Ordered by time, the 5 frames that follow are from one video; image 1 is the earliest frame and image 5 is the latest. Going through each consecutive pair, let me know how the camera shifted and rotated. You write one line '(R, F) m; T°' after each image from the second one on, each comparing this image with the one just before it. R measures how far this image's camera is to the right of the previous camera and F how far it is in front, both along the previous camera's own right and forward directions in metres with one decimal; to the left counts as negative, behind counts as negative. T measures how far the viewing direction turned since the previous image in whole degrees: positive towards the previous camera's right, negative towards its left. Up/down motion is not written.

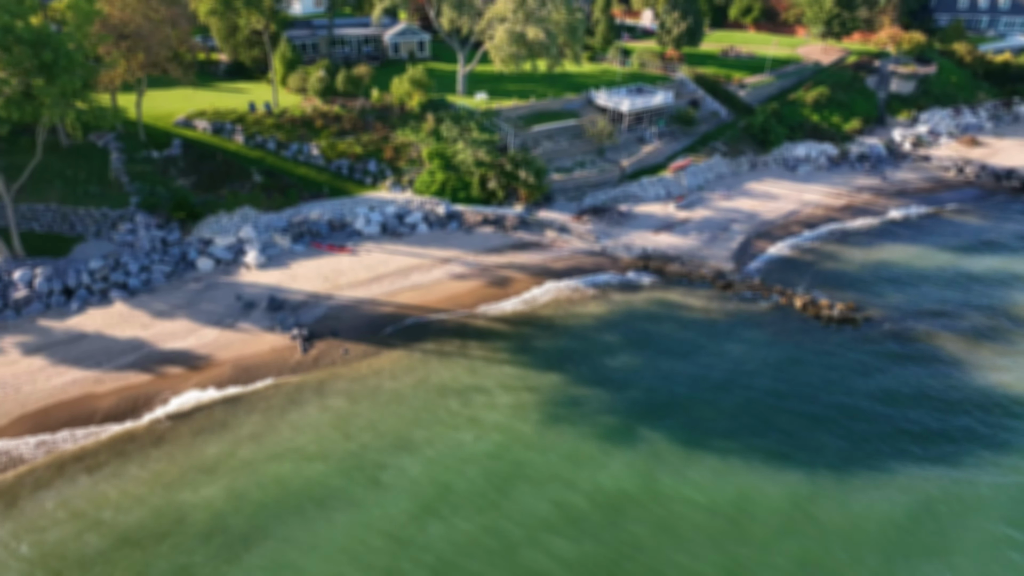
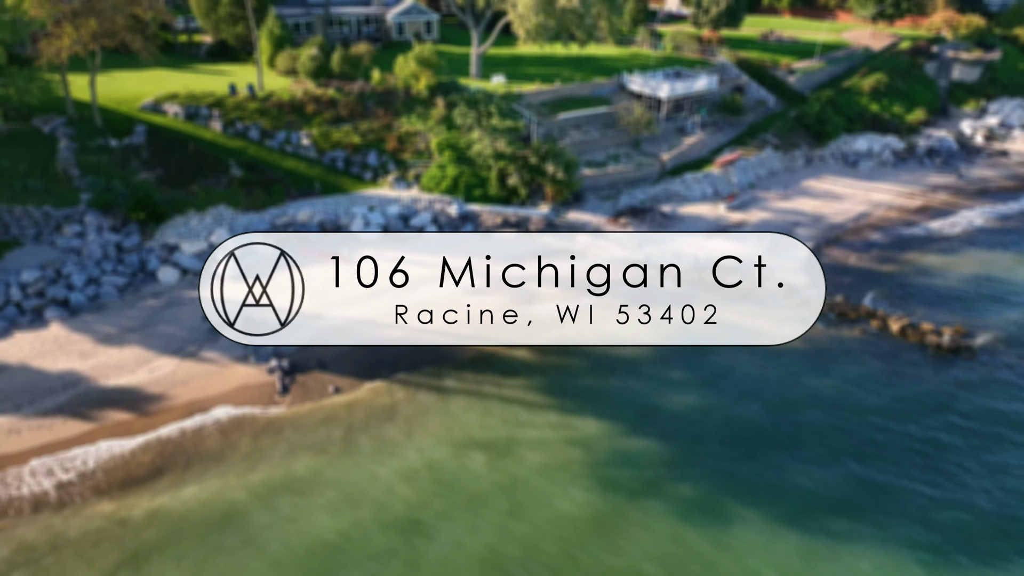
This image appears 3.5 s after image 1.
(-1.3, +6.4) m; 0°
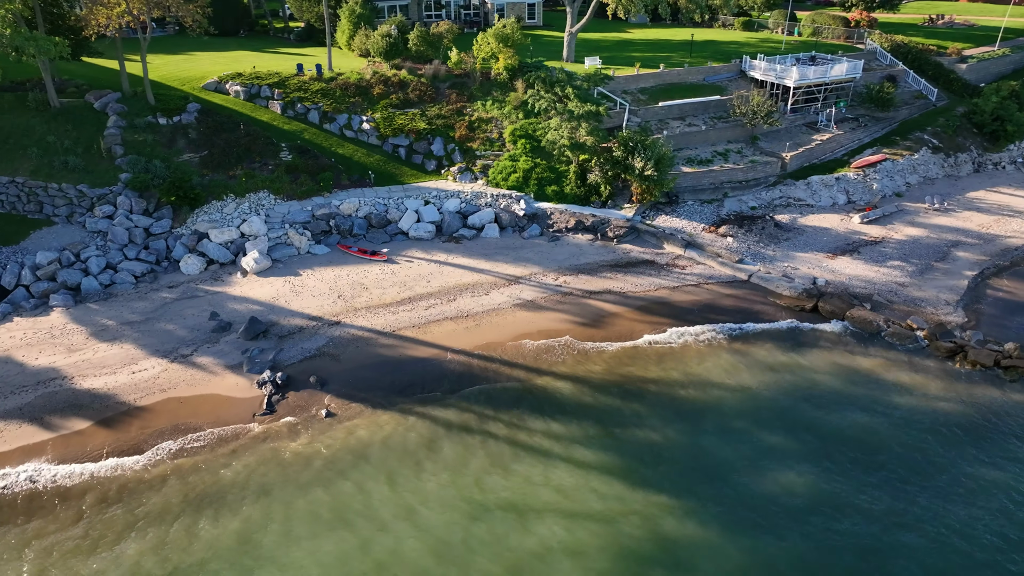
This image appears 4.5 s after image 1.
(+1.9, +5.6) m; -10°
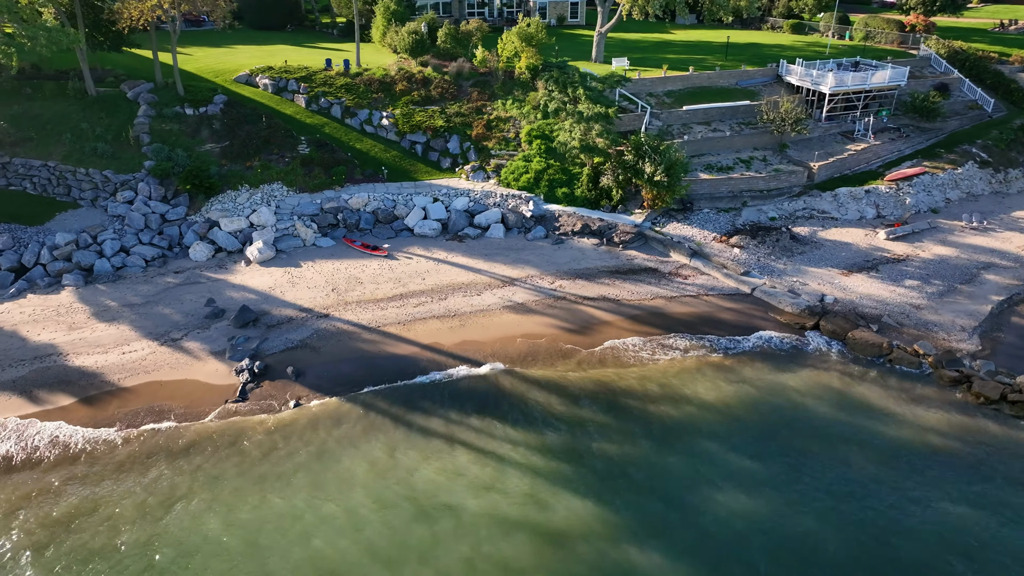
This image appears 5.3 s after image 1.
(+2.5, +0.4) m; -5°
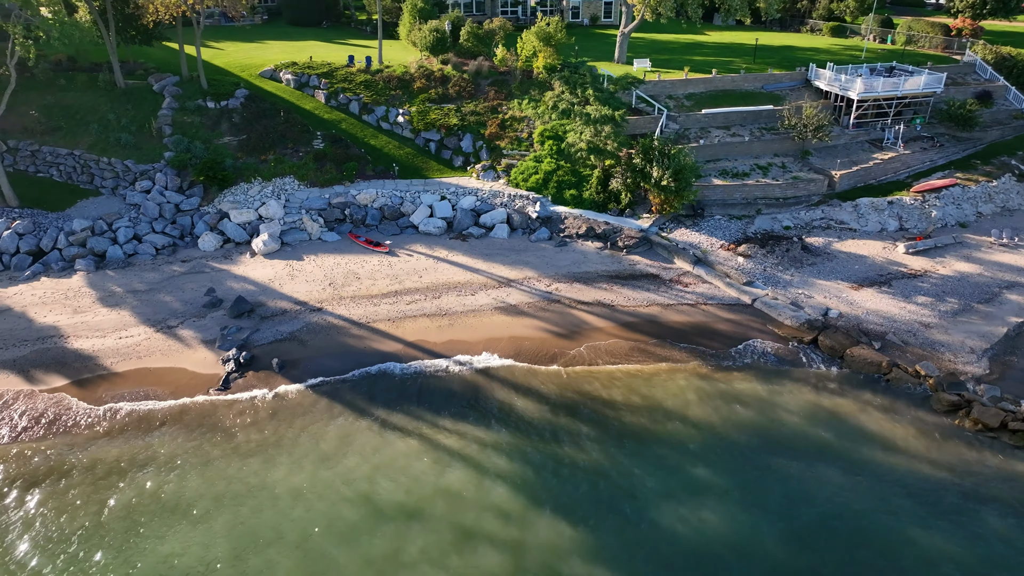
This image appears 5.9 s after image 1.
(+1.9, +0.3) m; -4°
